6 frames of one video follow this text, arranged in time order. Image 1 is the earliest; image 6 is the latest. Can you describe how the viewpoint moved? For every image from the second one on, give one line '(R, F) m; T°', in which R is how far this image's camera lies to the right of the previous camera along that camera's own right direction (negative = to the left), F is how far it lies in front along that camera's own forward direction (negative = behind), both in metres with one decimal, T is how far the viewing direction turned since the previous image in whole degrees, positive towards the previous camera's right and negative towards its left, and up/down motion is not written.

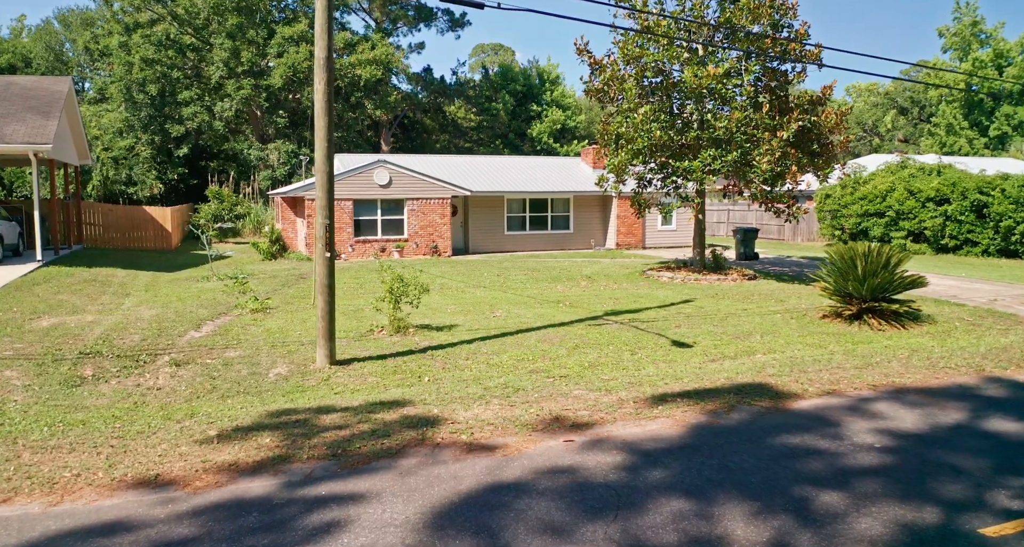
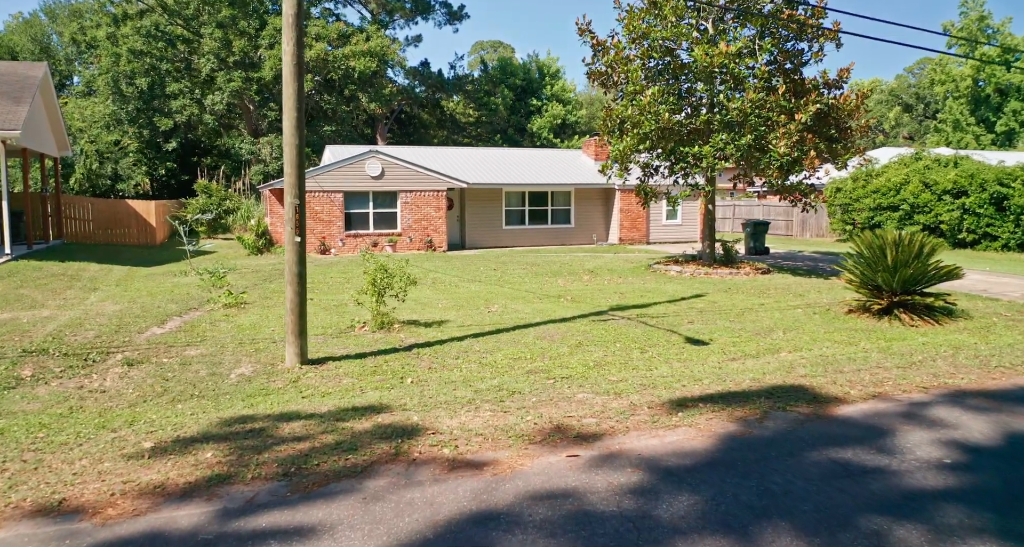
(+0.1, +1.1) m; 0°
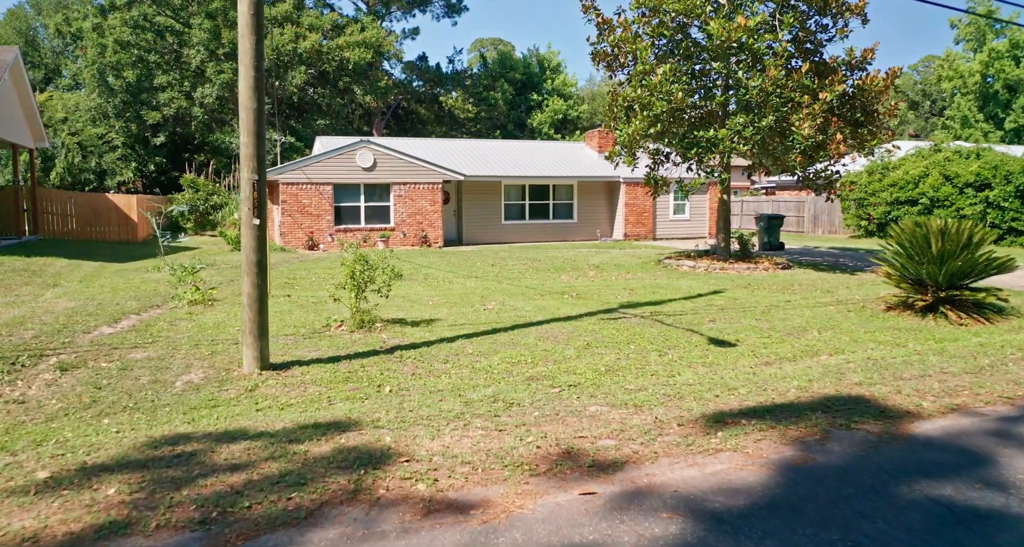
(0.0, +1.2) m; 0°
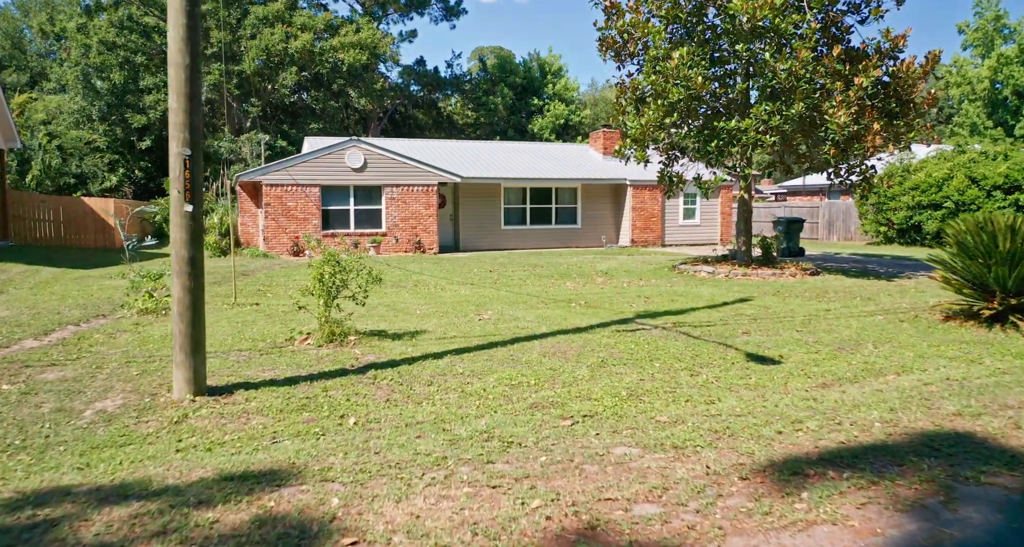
(0.0, +1.4) m; 0°
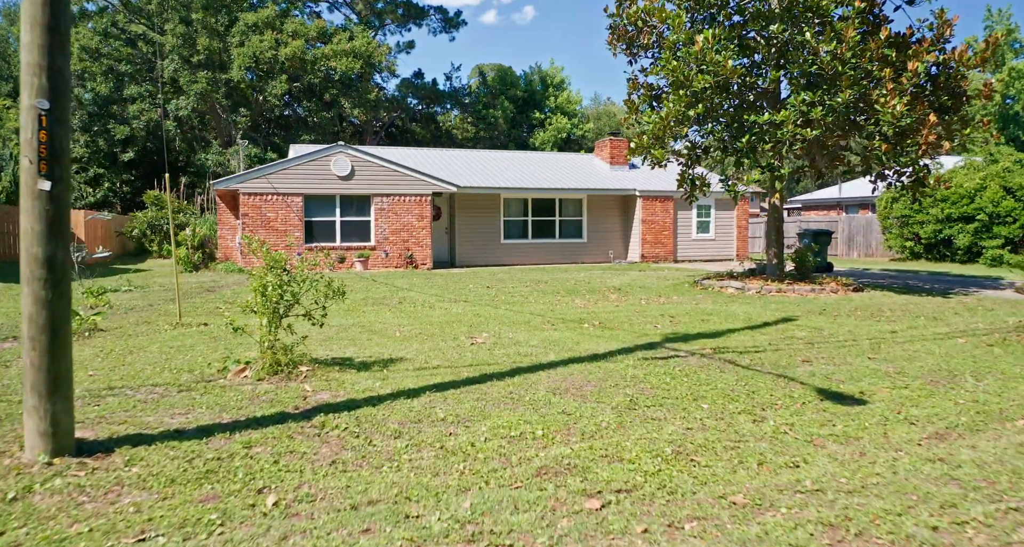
(0.0, +1.7) m; 0°
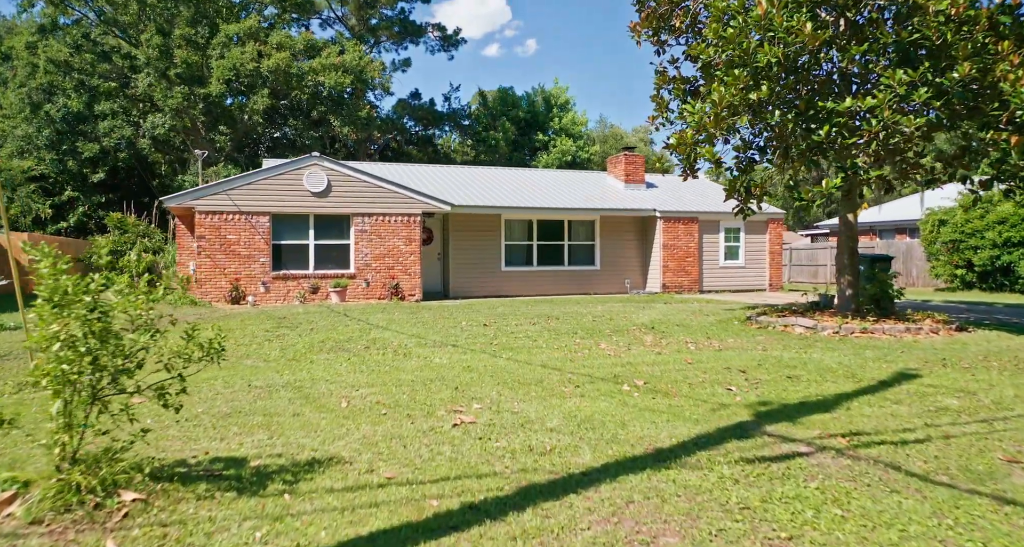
(0.0, +2.6) m; 0°
